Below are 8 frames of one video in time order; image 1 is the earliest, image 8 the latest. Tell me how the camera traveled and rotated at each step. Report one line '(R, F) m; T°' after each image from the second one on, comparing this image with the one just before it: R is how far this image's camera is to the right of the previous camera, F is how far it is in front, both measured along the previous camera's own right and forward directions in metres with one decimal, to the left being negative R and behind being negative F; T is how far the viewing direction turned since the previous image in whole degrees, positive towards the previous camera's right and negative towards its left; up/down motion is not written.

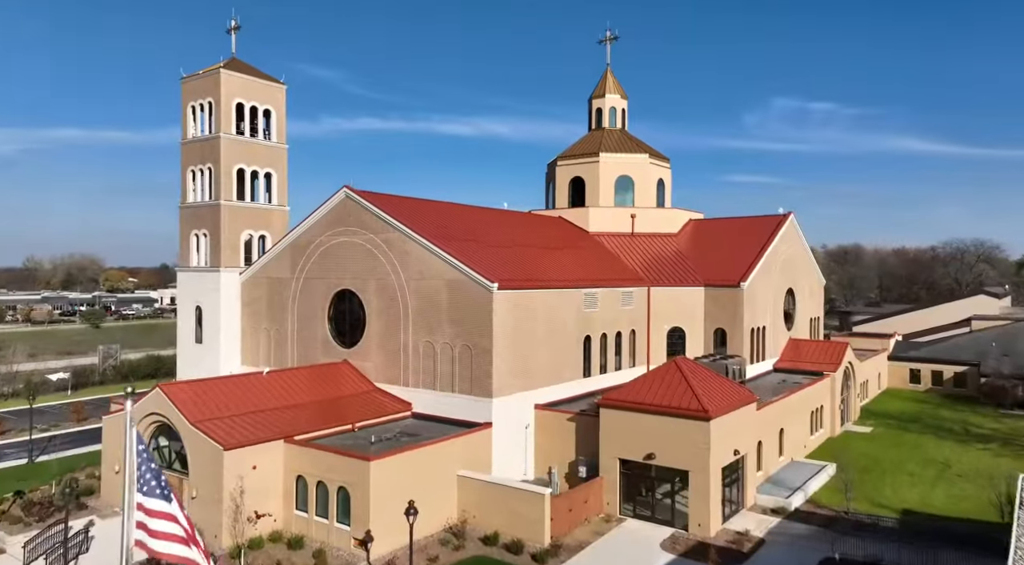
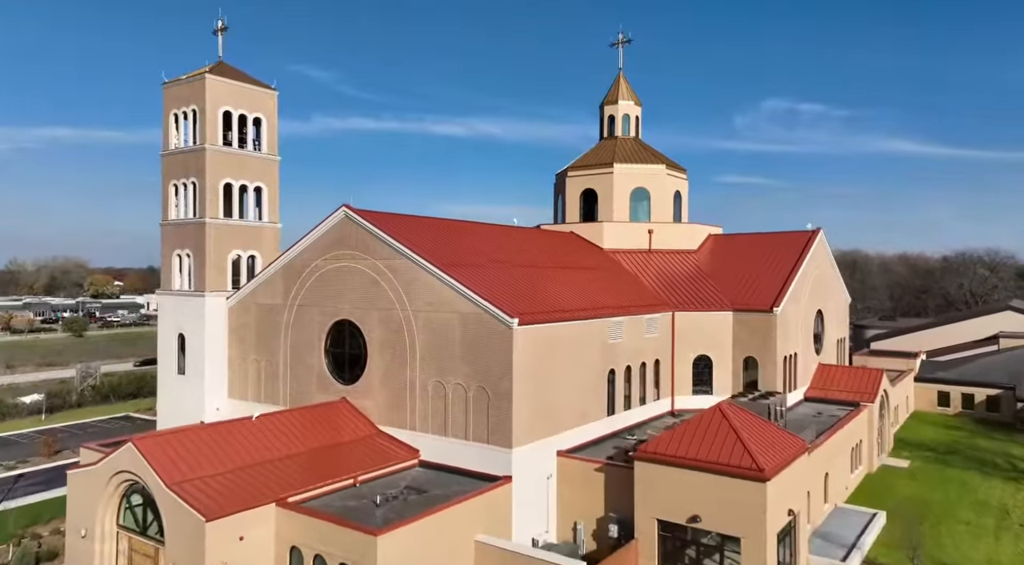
(-0.9, +2.8) m; +1°
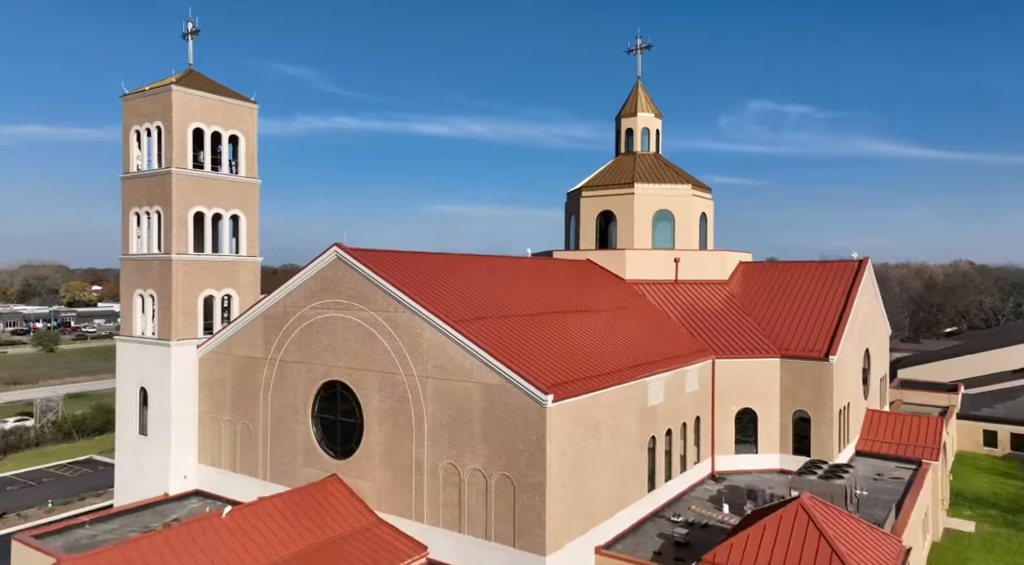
(-1.1, +4.1) m; +1°
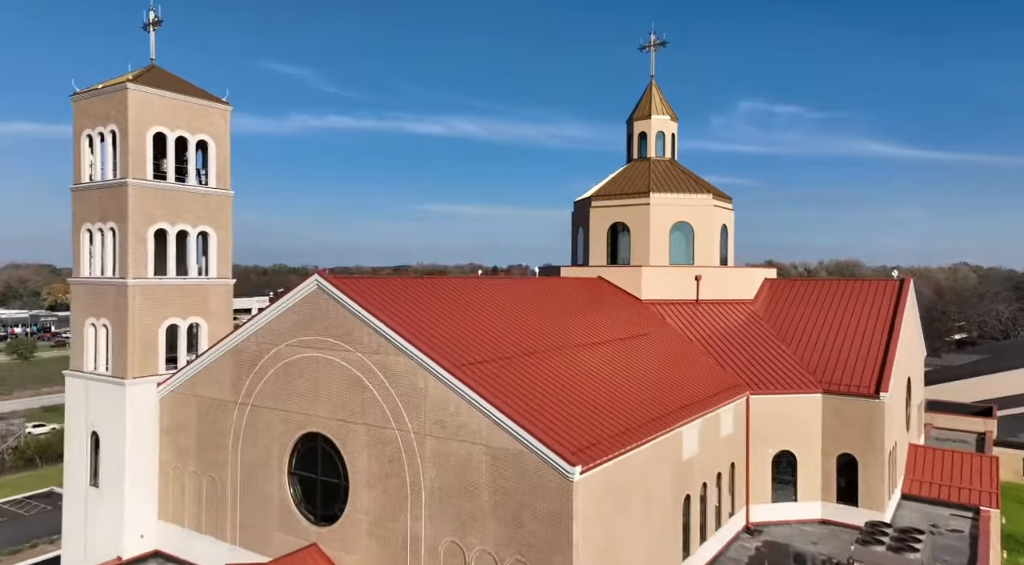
(-0.5, +3.3) m; +1°
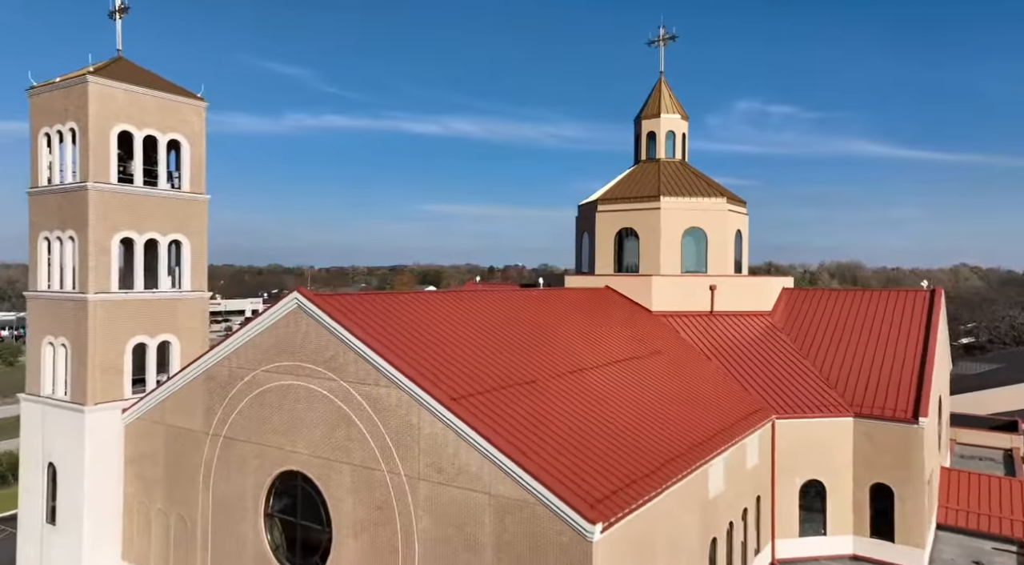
(-0.2, +2.1) m; 0°
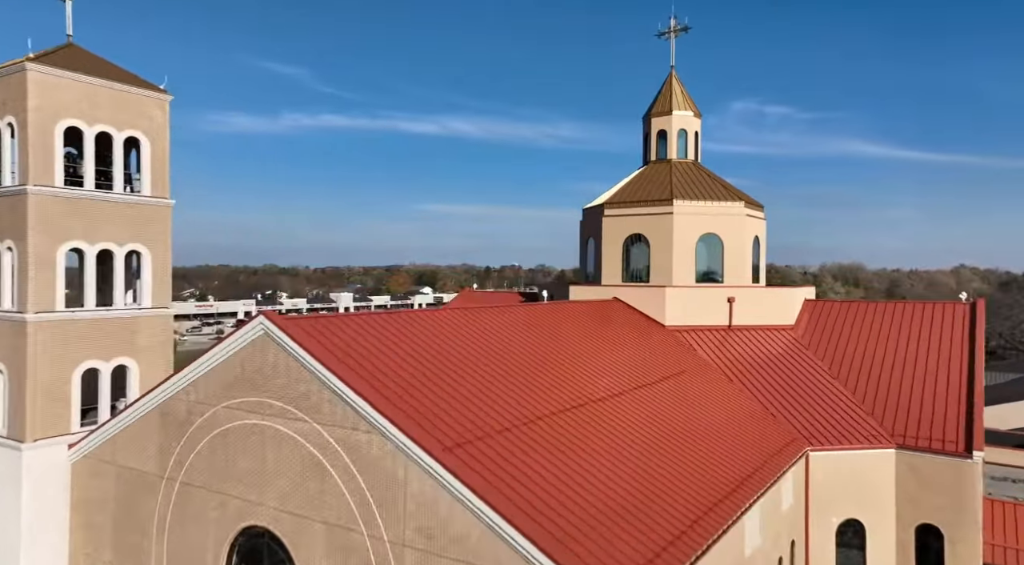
(-0.1, +2.4) m; 0°
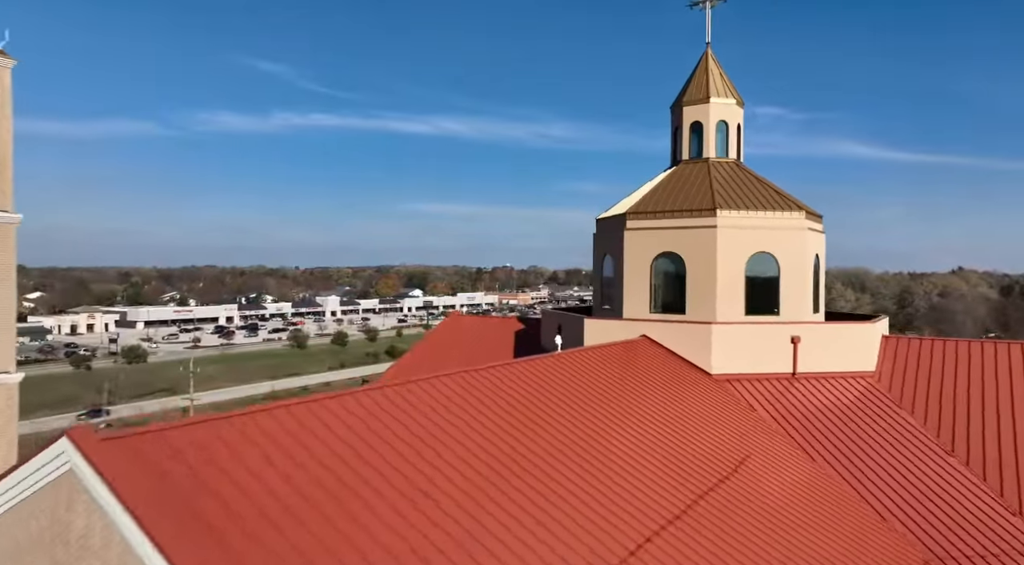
(-0.2, +6.3) m; +1°
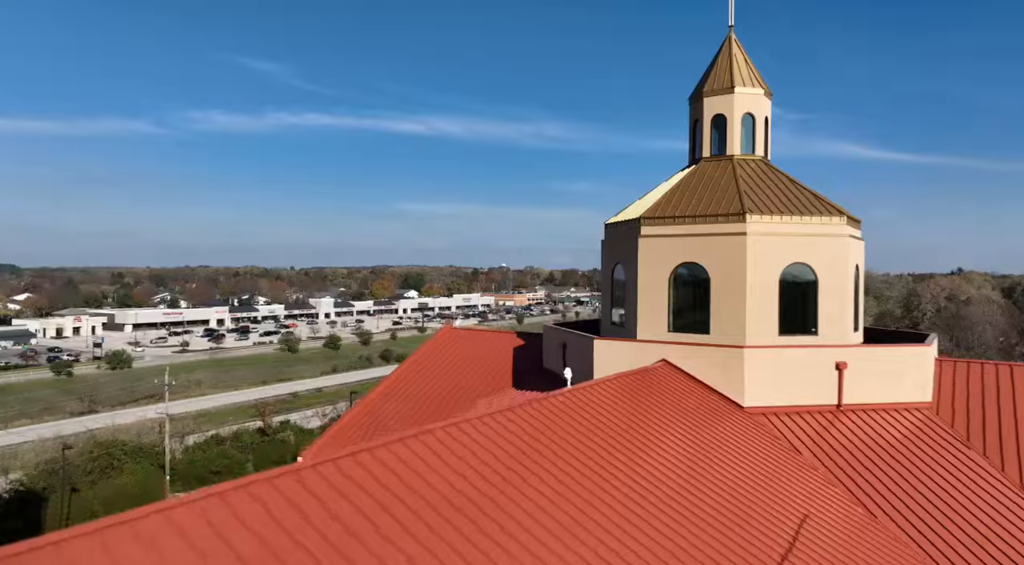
(-0.1, +3.0) m; 0°
